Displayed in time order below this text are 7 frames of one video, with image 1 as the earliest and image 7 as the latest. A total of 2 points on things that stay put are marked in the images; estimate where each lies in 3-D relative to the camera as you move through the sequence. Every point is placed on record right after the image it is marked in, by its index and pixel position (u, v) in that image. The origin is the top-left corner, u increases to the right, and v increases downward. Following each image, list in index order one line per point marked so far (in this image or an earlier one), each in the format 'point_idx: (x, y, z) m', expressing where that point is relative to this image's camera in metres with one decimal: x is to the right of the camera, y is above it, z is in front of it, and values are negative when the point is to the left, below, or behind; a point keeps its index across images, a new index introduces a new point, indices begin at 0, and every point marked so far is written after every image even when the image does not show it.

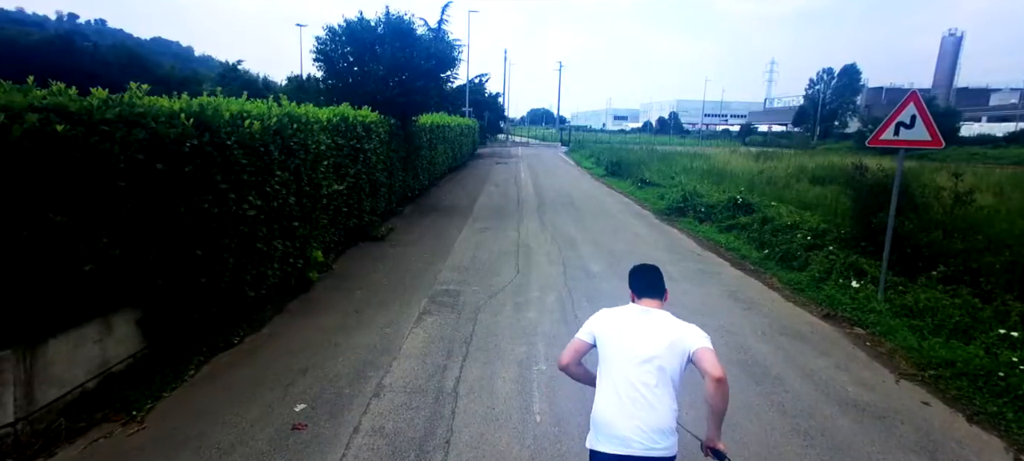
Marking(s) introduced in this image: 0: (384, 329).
0: (-1.2, -0.9, +5.1) m
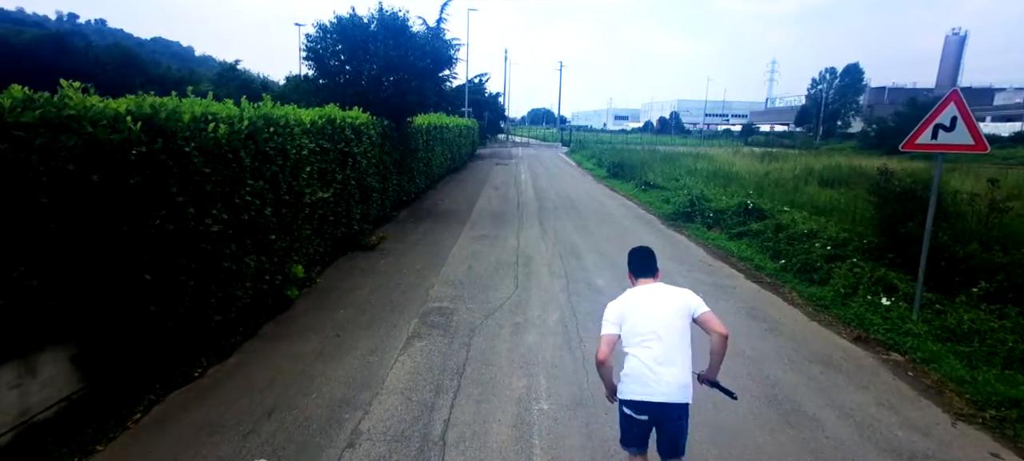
0: (-1.2, -1.0, +4.5) m
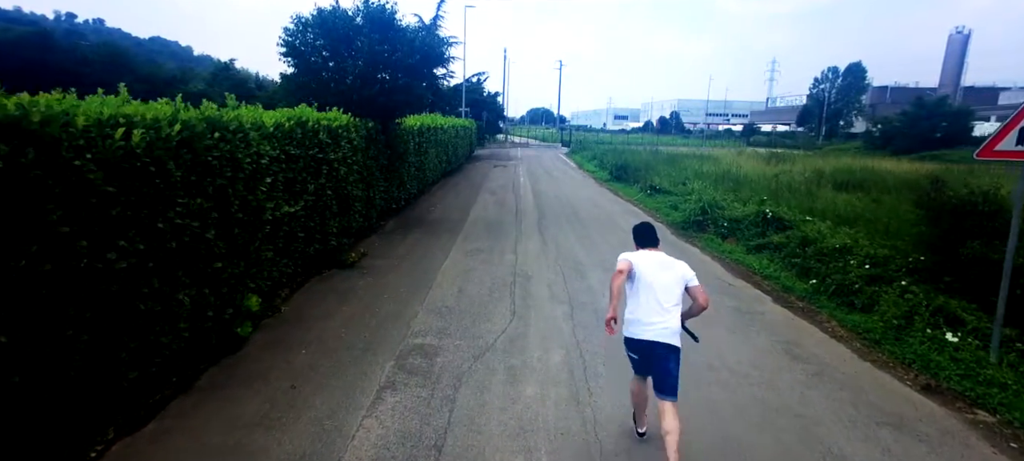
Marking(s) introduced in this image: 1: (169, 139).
0: (-1.2, -1.2, +3.6) m
1: (-2.4, +0.6, +3.8) m
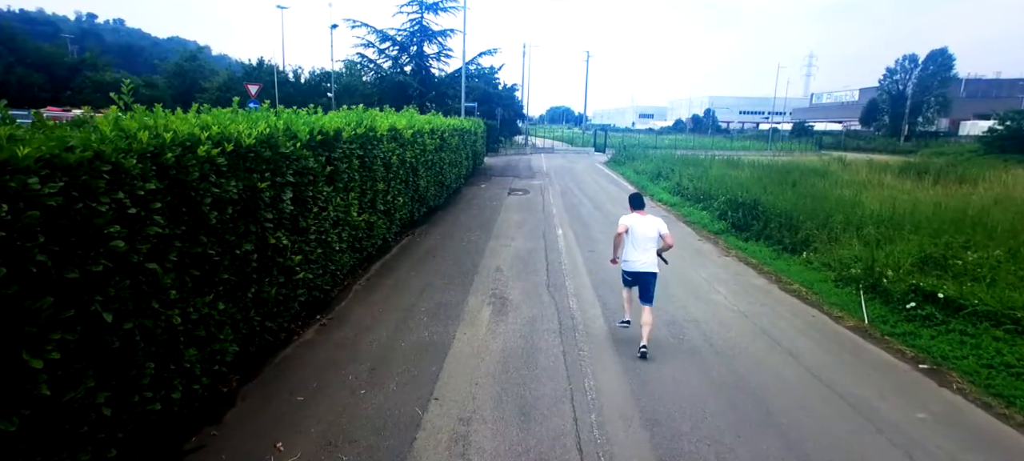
0: (-1.2, -3.3, -6.7) m
1: (-2.4, -1.4, -6.5) m
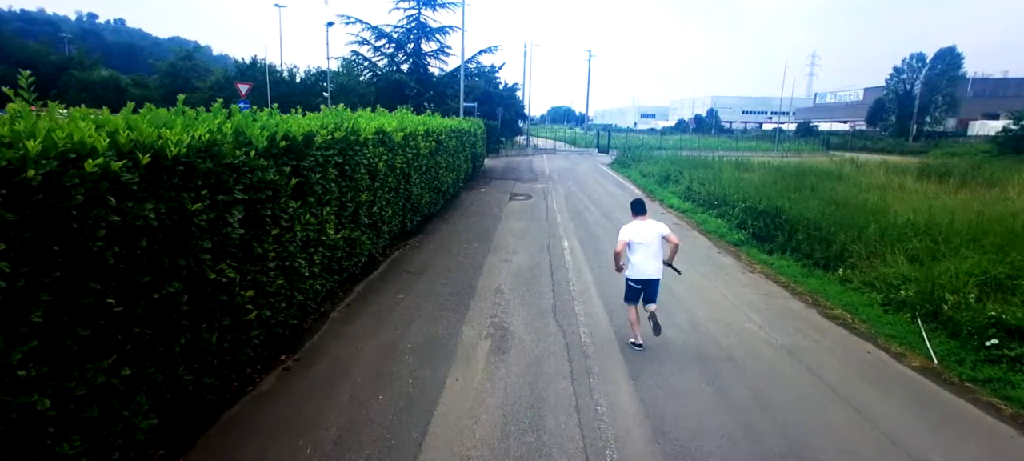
0: (-1.2, -3.5, -7.8) m
1: (-2.4, -1.6, -7.5) m
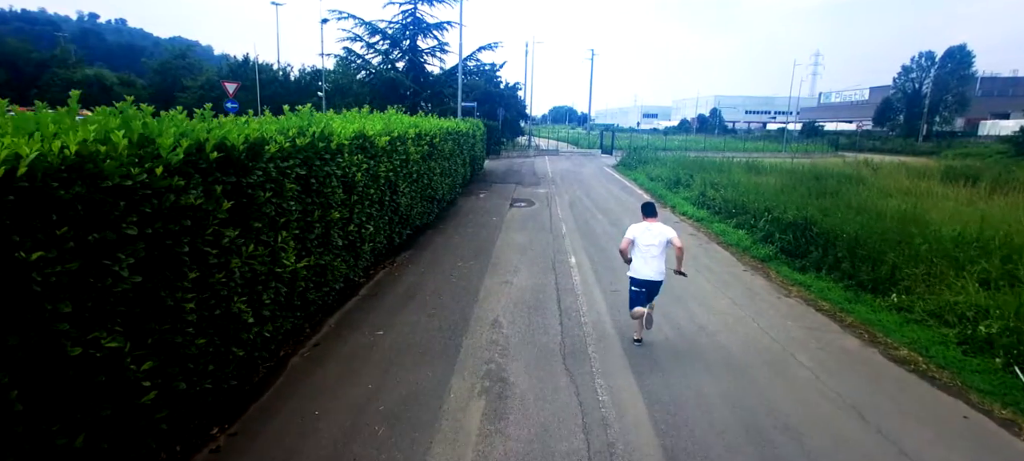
0: (-1.3, -3.8, -9.0) m
1: (-2.4, -1.9, -8.7) m
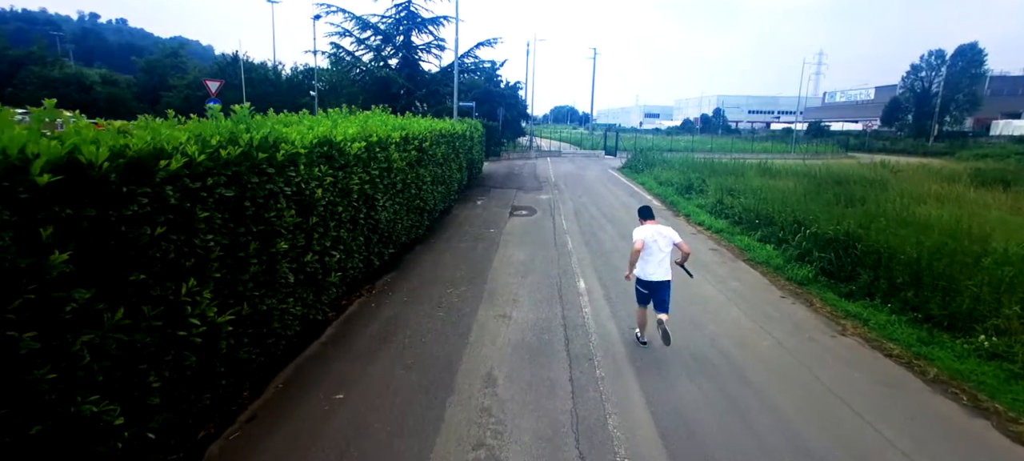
0: (-1.3, -4.1, -10.4) m
1: (-2.5, -2.2, -10.1) m
